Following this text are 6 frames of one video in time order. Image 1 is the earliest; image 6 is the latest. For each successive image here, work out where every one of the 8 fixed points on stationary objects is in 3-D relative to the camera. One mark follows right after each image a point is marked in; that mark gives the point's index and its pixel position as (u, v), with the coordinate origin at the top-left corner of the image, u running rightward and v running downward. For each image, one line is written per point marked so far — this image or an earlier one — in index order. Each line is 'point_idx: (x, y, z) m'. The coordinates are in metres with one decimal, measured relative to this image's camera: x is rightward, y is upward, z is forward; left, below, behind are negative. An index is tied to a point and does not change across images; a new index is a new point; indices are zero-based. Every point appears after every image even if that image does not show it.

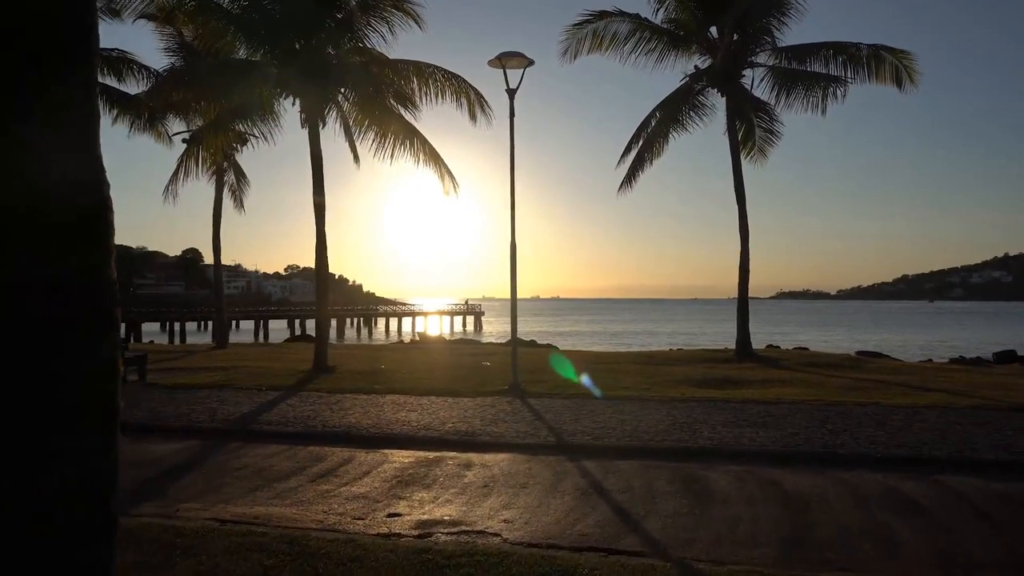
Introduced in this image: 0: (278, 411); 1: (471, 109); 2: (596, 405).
0: (-3.2, -1.7, +10.7) m
1: (-0.9, +3.8, +17.2) m
2: (+1.2, -1.6, +11.1) m
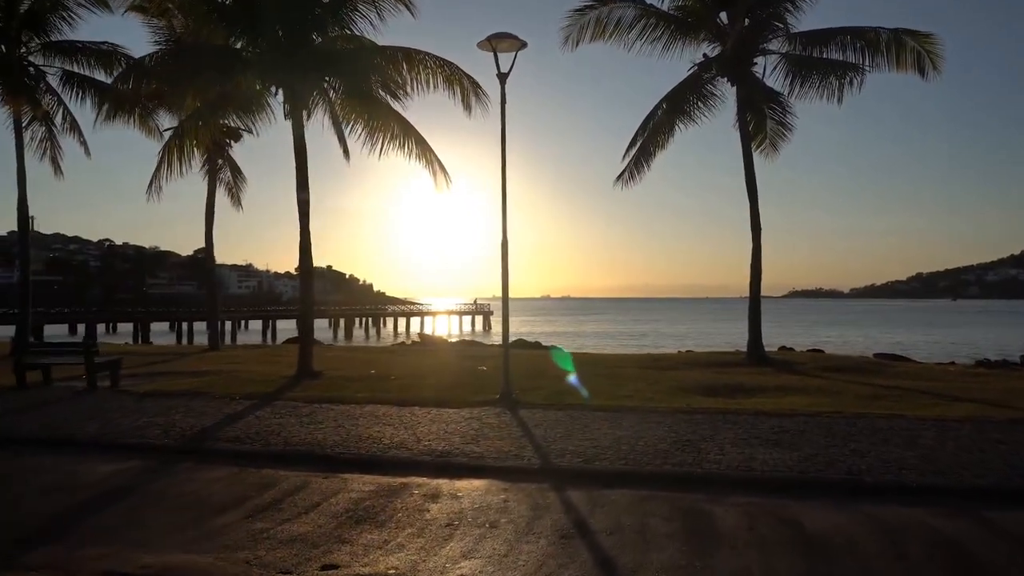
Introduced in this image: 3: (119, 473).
0: (-3.3, -1.7, +9.8) m
1: (-1.0, +3.8, +16.2) m
2: (+1.0, -1.6, +10.1) m
3: (-3.9, -1.8, +7.8) m
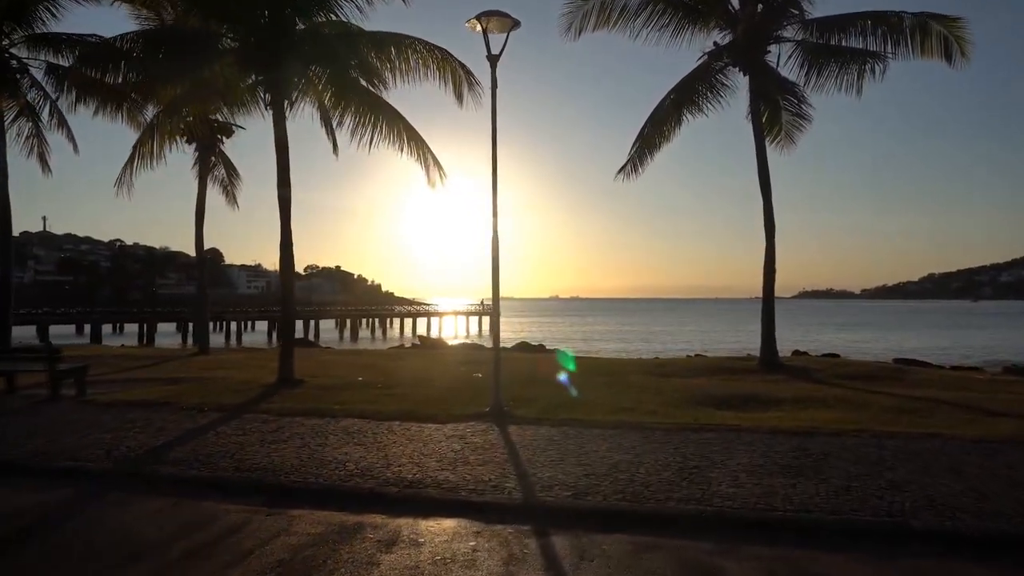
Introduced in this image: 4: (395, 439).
0: (-3.5, -1.7, +8.8) m
1: (-1.0, +3.8, +15.2) m
2: (+0.9, -1.7, +9.0) m
3: (-4.0, -1.8, +6.8) m
4: (-1.3, -1.7, +9.0) m
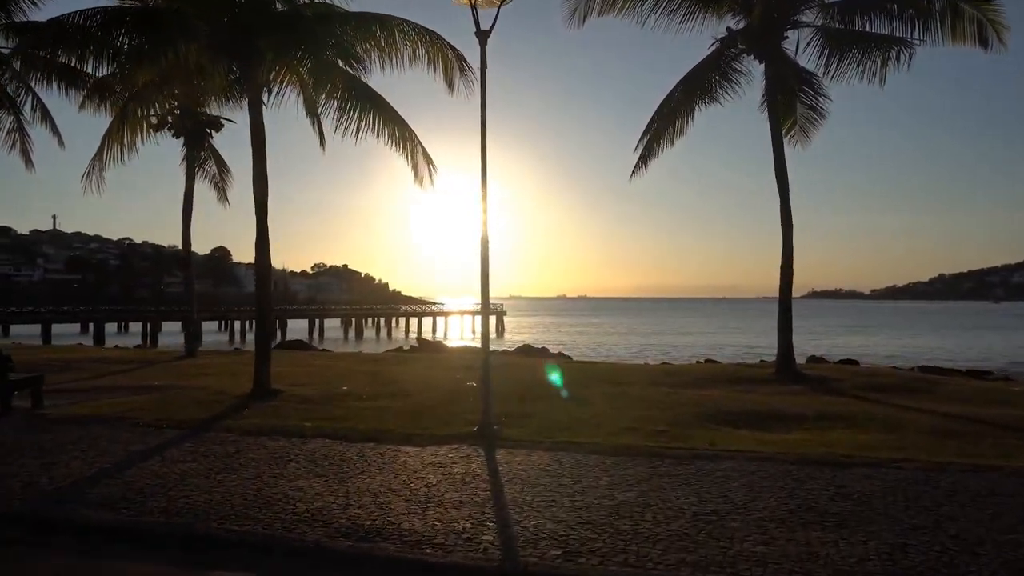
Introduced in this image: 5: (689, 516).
0: (-3.6, -1.8, +7.6) m
1: (-1.1, +3.7, +14.0) m
2: (+0.7, -1.7, +7.8) m
3: (-4.2, -1.9, +5.7) m
4: (-1.5, -1.8, +7.8) m
5: (+1.3, -1.7, +5.9) m
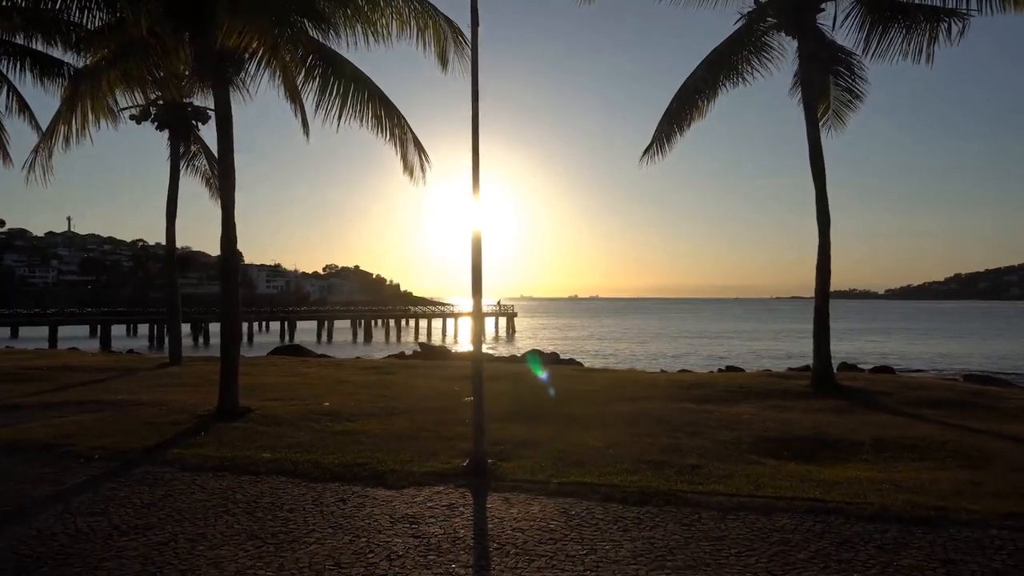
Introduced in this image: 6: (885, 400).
0: (-3.7, -1.8, +5.9) m
1: (-1.1, +3.7, +12.3) m
2: (+0.7, -1.8, +6.1) m
3: (-4.3, -1.9, +4.0) m
4: (-1.5, -1.8, +6.1) m
5: (+1.2, -1.7, +4.1) m
6: (+6.4, -1.9, +13.6) m
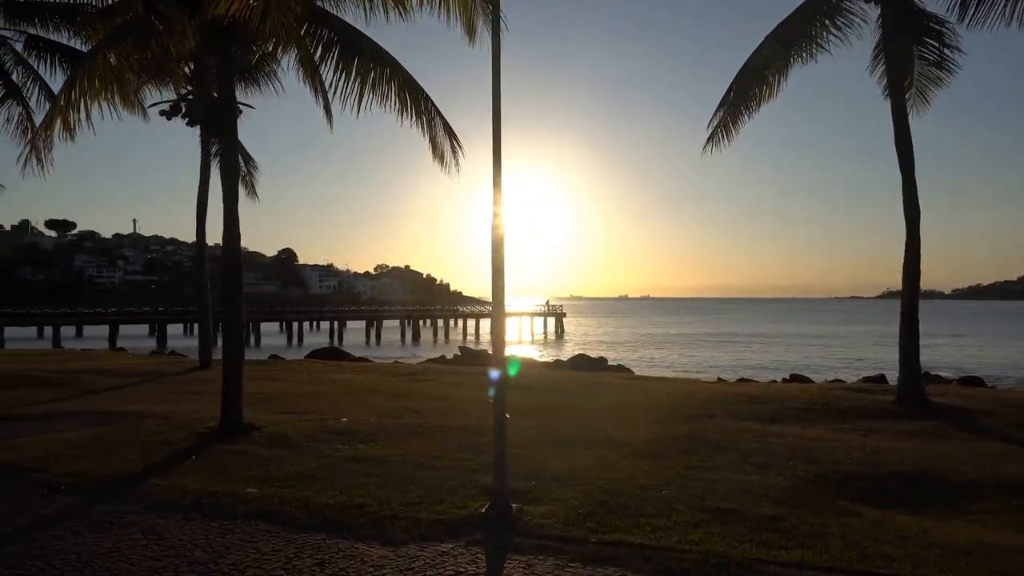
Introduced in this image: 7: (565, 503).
0: (-3.5, -1.8, +4.6) m
1: (-0.6, +3.7, +10.8) m
2: (+0.8, -1.8, +4.5) m
3: (-4.3, -2.0, +2.7) m
4: (-1.4, -1.8, +4.7) m
5: (+1.2, -1.8, +2.5) m
6: (+7.0, -2.0, +11.7) m
7: (+0.5, -1.8, +6.8) m
